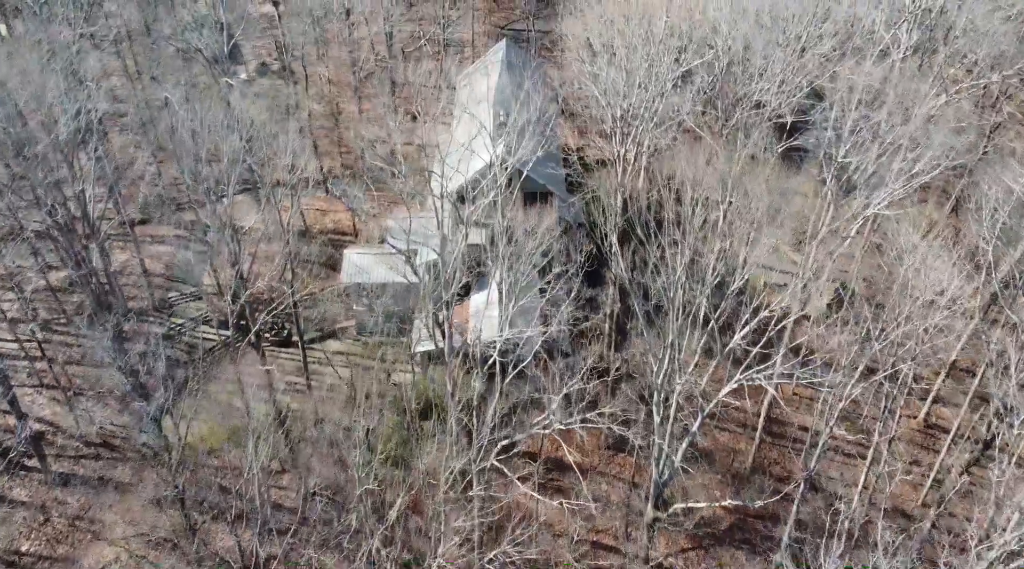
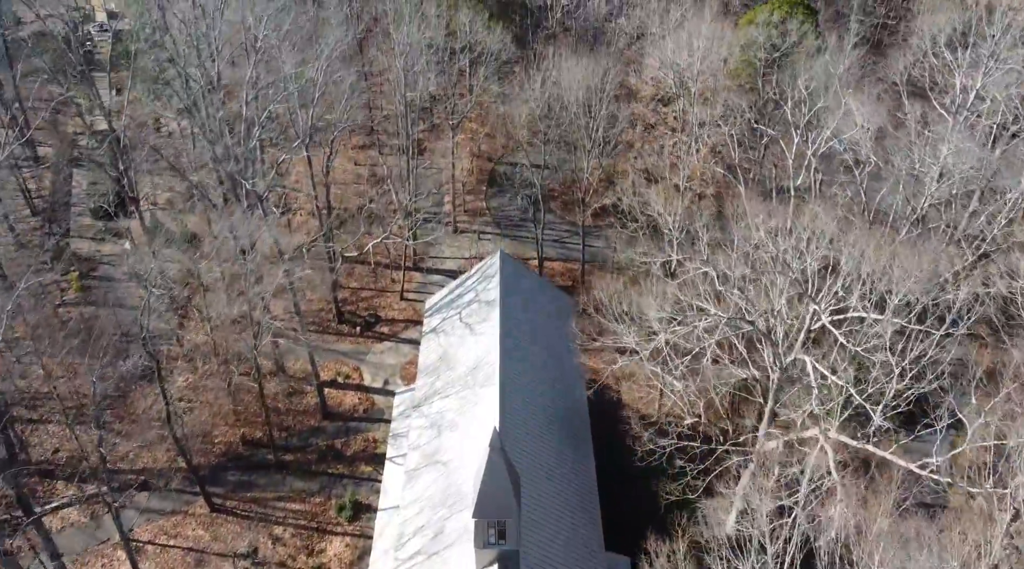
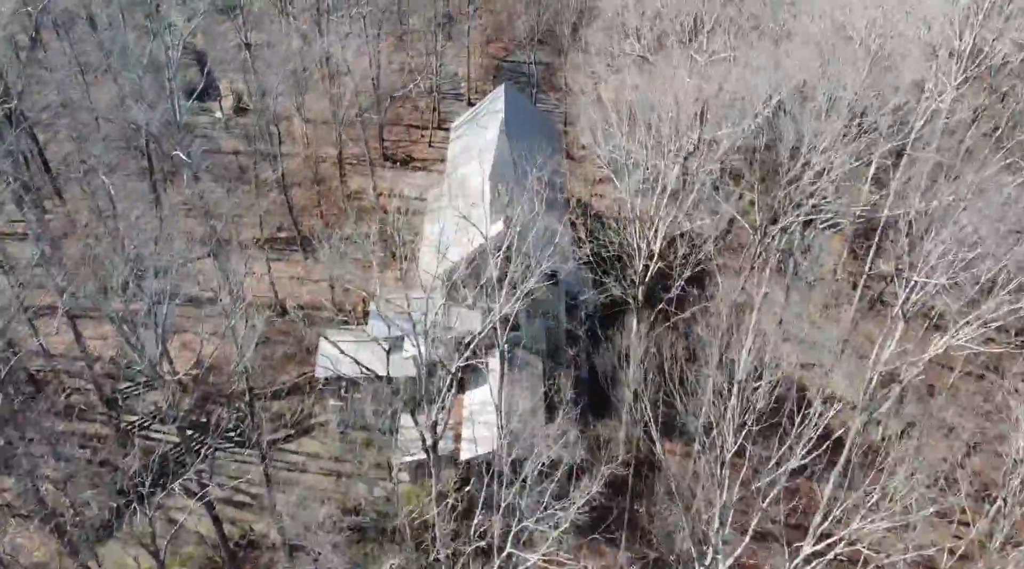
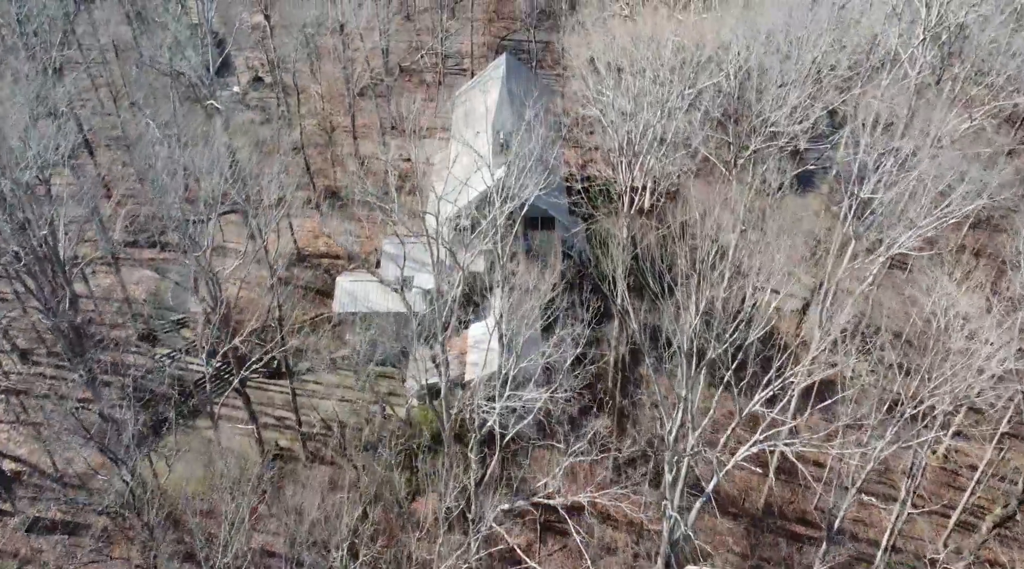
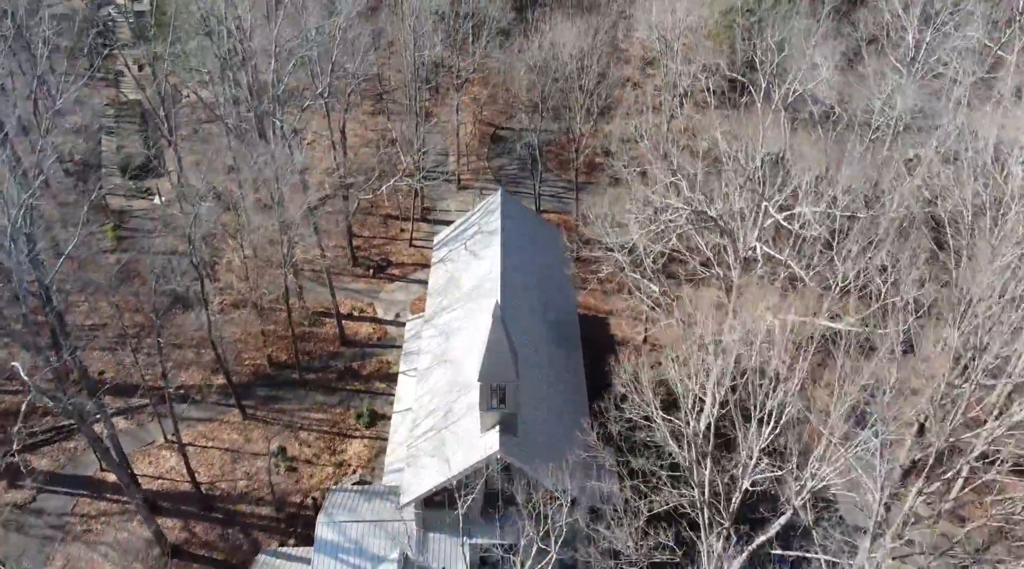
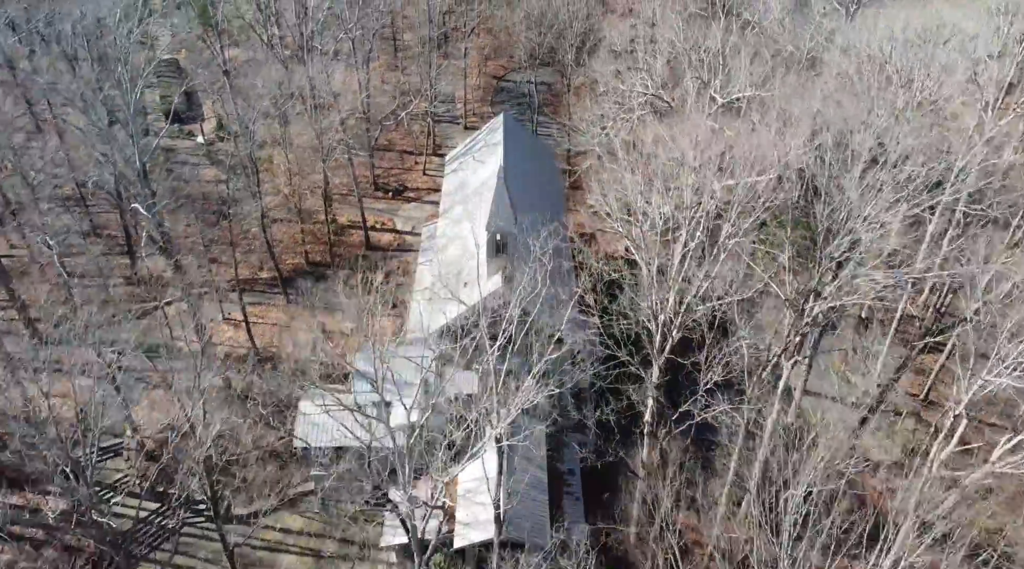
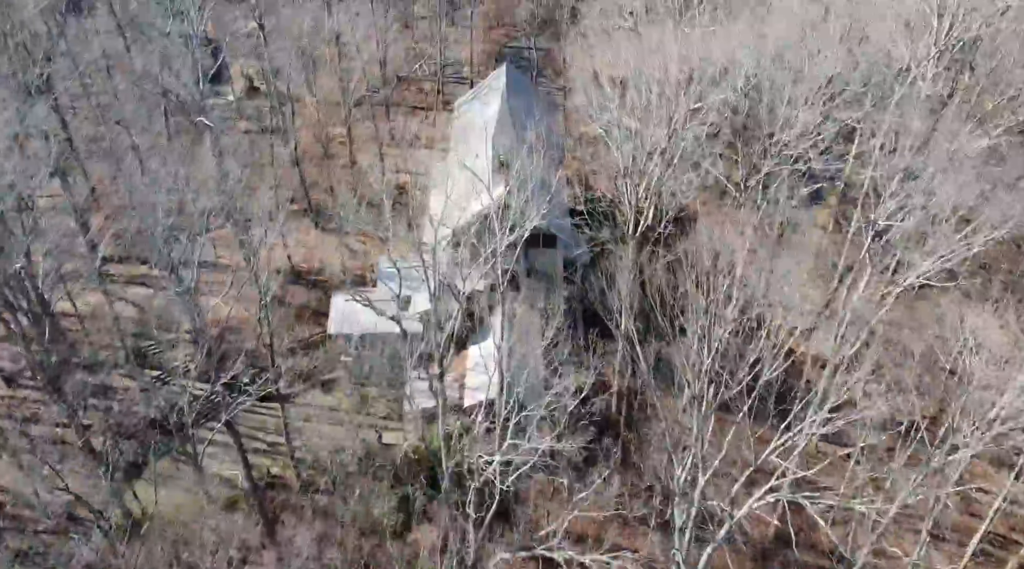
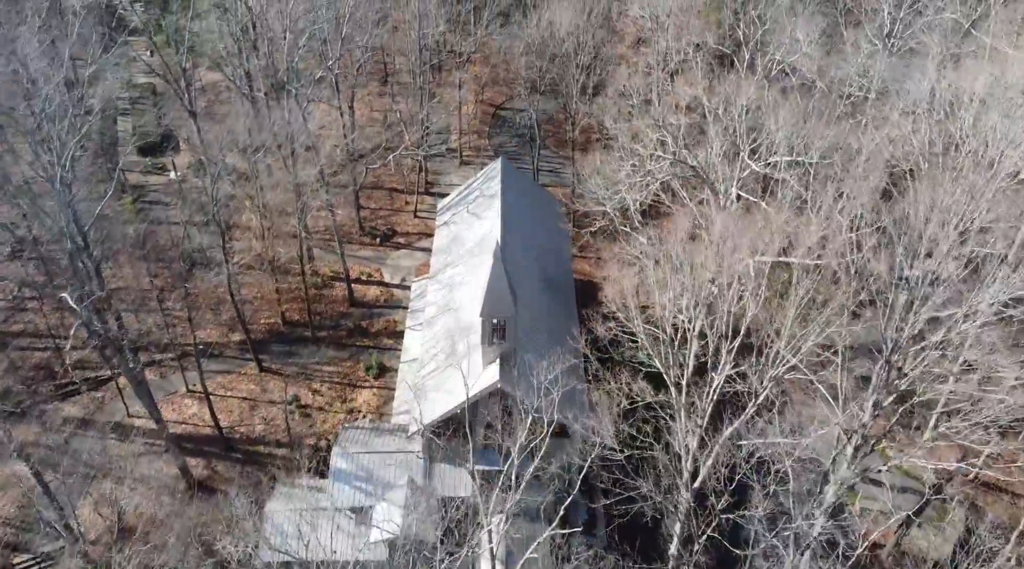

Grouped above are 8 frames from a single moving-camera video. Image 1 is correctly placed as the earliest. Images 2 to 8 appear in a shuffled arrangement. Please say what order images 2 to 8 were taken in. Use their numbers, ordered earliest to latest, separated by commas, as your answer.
4, 7, 3, 6, 8, 5, 2
